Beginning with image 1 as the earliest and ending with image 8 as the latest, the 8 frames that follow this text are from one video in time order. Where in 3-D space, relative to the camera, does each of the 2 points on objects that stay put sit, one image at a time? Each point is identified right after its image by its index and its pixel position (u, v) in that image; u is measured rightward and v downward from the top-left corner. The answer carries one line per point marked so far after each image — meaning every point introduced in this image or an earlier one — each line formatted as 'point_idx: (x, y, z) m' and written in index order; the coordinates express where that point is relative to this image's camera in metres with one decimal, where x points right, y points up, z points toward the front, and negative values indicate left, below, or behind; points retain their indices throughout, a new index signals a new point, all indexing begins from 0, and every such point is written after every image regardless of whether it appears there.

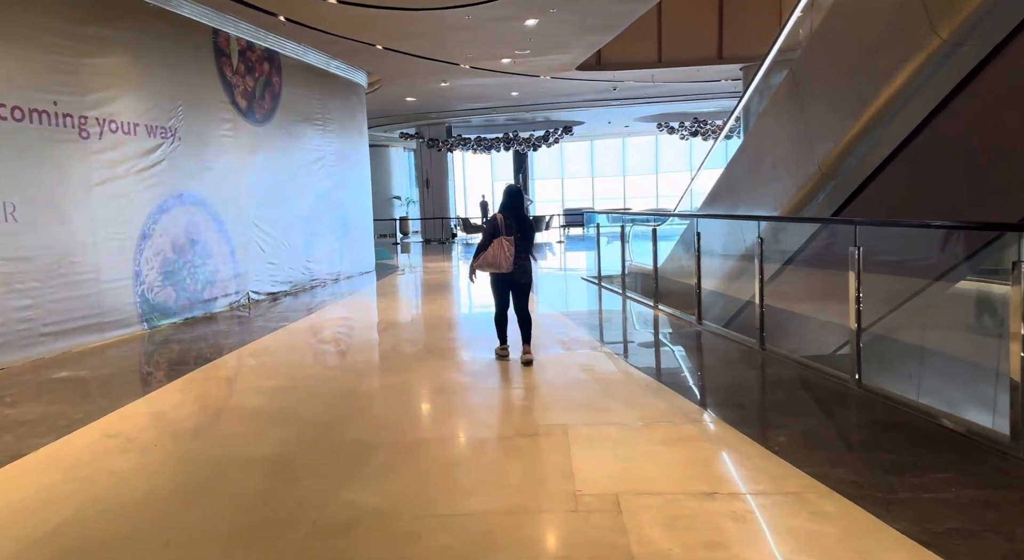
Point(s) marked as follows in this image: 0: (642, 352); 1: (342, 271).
0: (+1.1, -0.5, +6.0) m
1: (-2.8, +0.2, +11.8) m
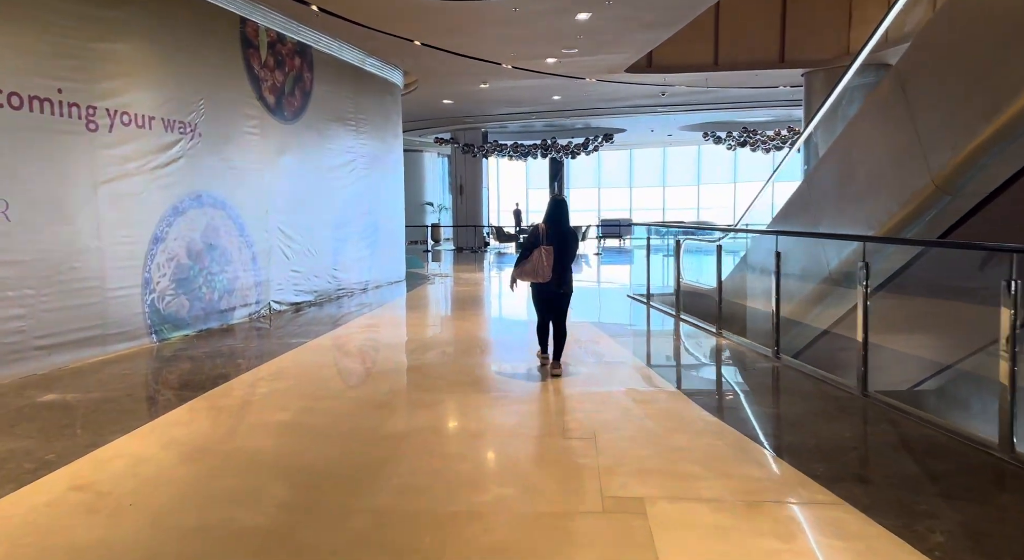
0: (+1.4, -0.7, +5.1) m
1: (-2.2, 0.0, +11.1) m
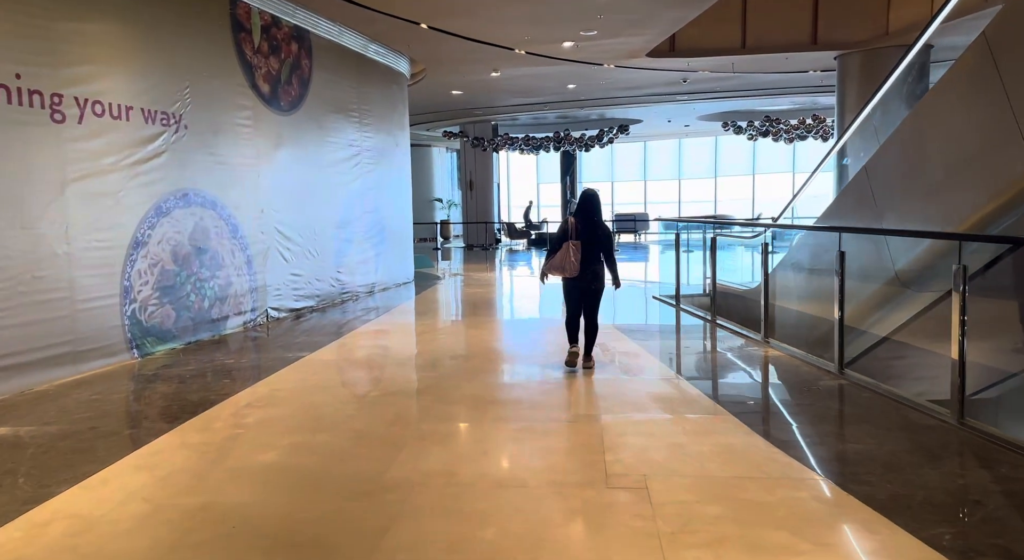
0: (+1.6, -0.8, +4.4) m
1: (-2.0, 0.0, +10.5) m
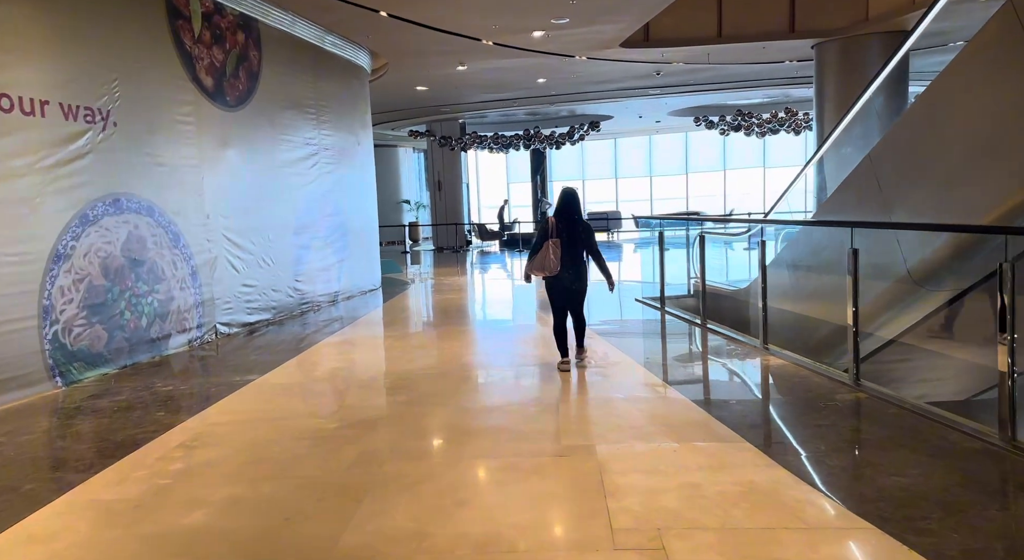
0: (+1.5, -0.8, +3.9) m
1: (-2.4, -0.1, +9.8) m
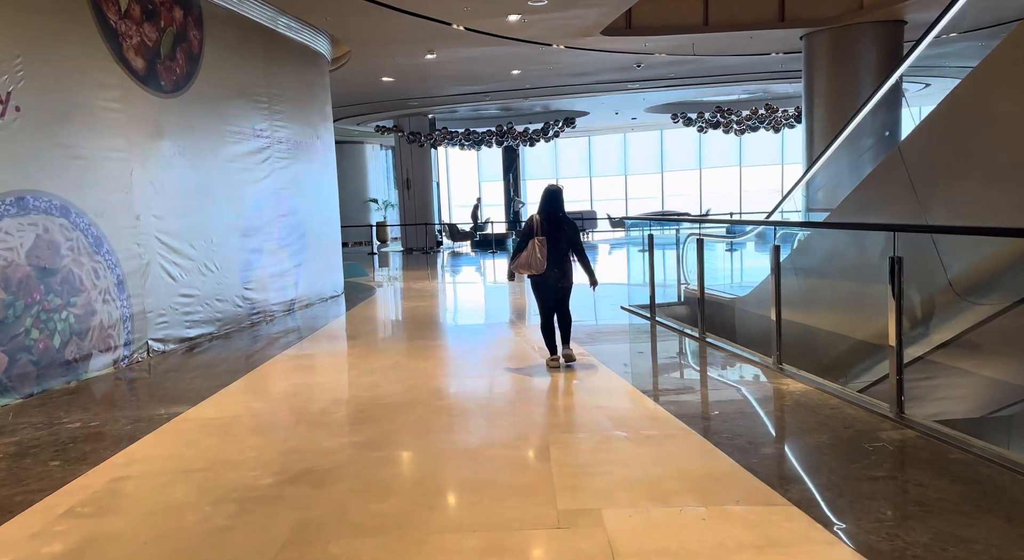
0: (+1.4, -0.9, +3.2) m
1: (-2.7, -0.2, +8.9) m
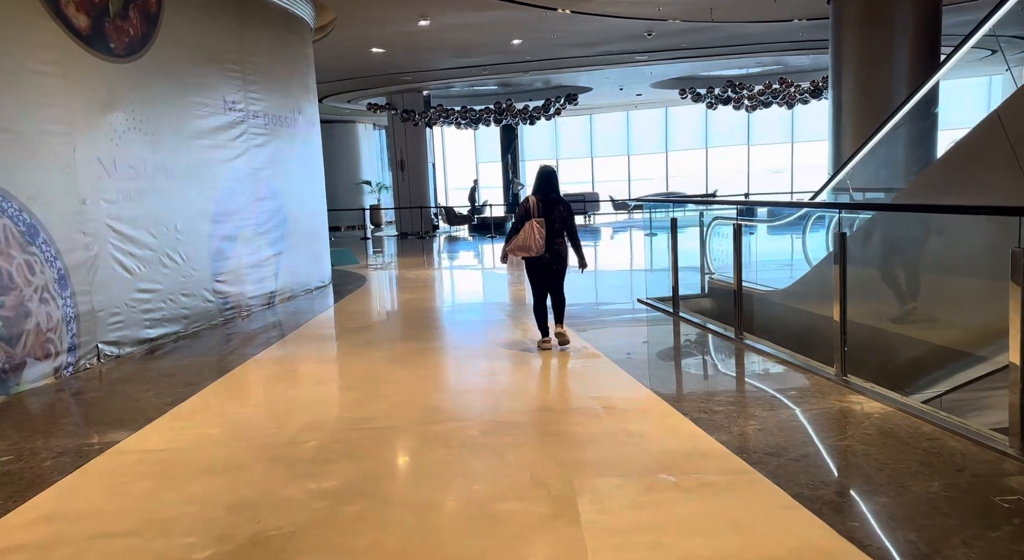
0: (+1.5, -0.9, +2.4) m
1: (-2.7, -0.1, +8.1) m
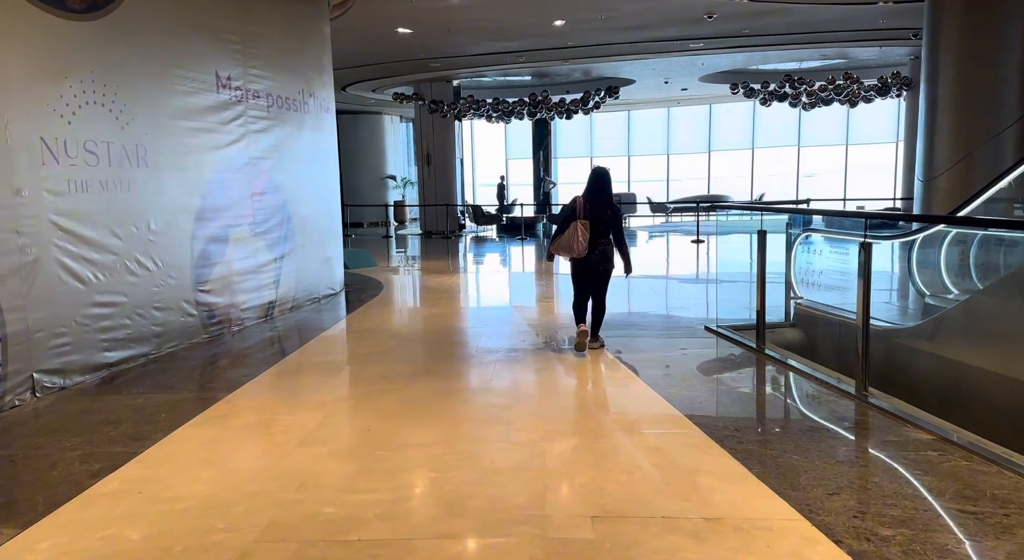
0: (+1.6, -1.1, +1.1) m
1: (-2.3, -0.2, +7.0) m
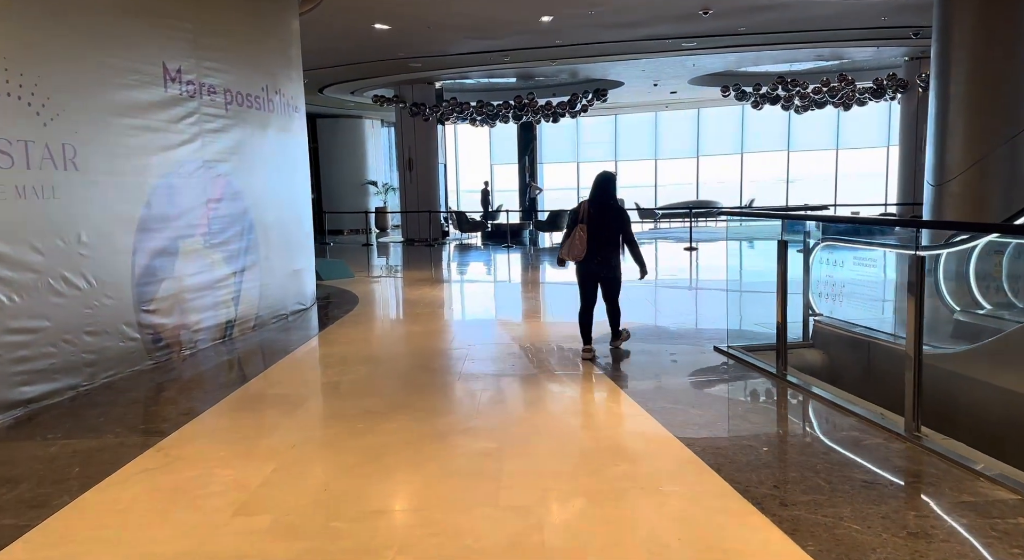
0: (+1.6, -1.1, +0.5) m
1: (-2.4, -0.3, +6.3) m
